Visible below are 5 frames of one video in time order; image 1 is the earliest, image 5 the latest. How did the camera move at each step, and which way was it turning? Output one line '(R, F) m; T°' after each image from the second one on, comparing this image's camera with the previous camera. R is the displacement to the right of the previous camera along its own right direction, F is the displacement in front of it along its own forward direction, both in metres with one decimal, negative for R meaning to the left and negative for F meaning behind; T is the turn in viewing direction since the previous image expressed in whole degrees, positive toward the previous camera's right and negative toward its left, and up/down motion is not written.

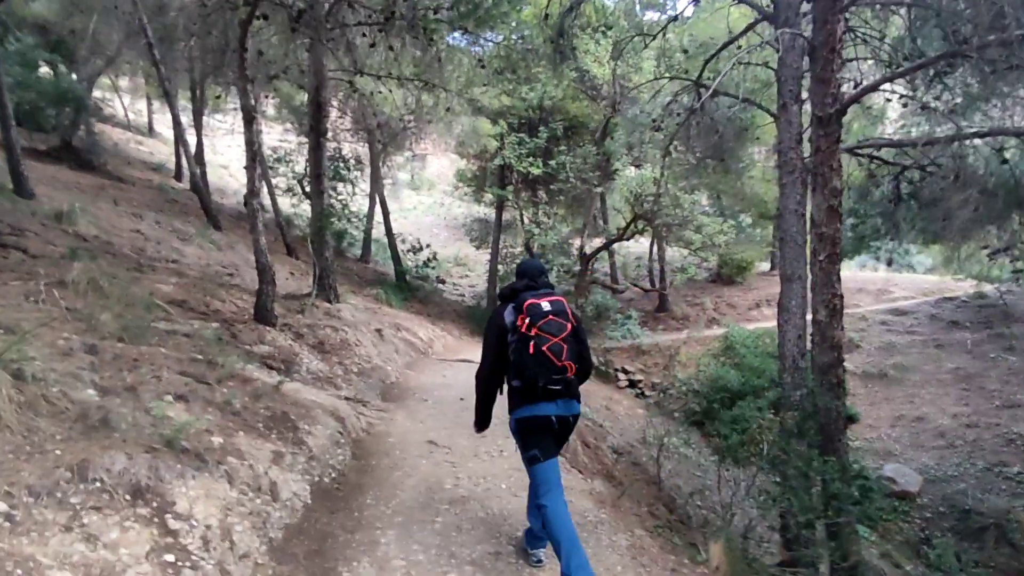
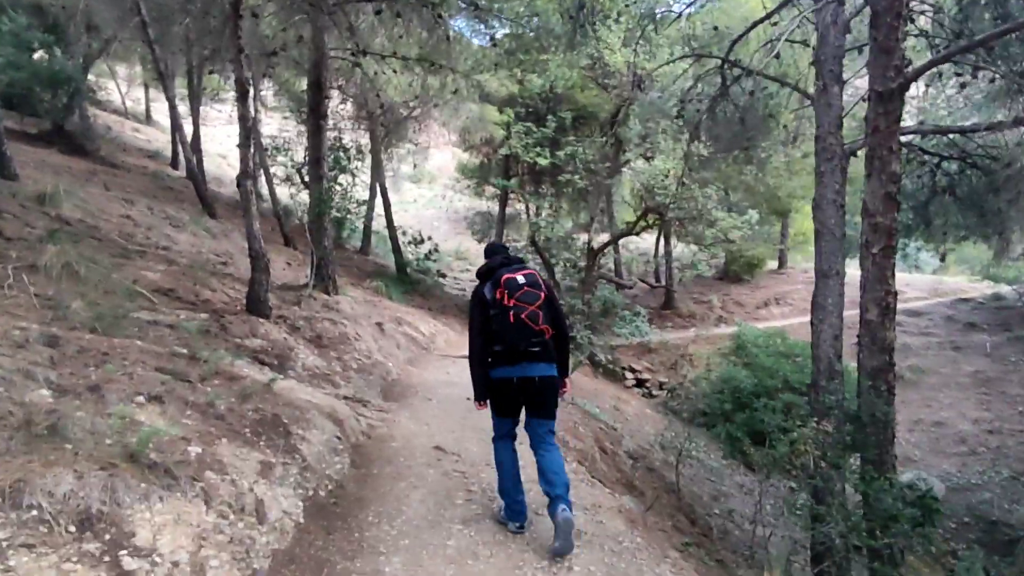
(-0.2, +0.6) m; 0°
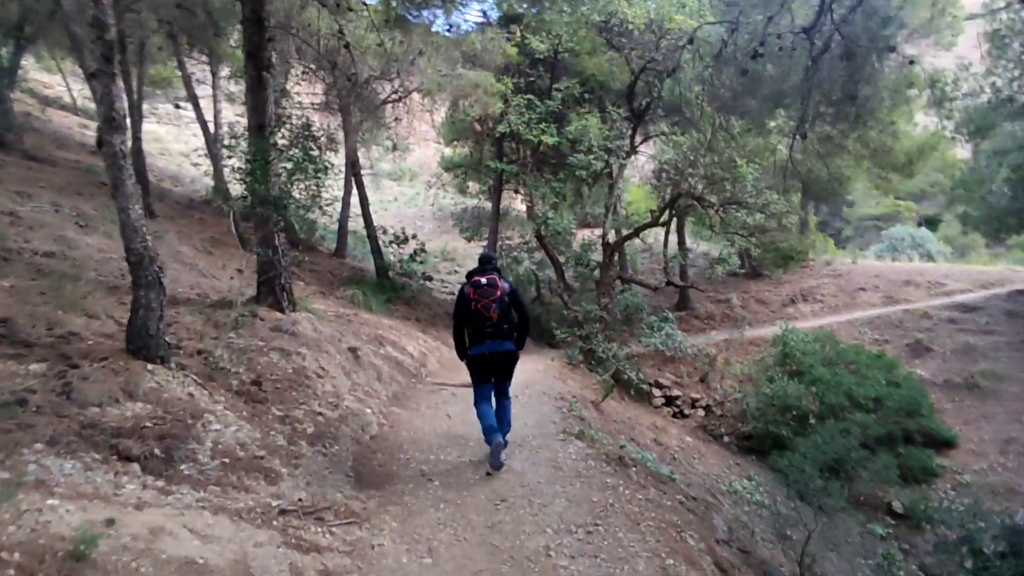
(-0.5, +2.8) m; +2°
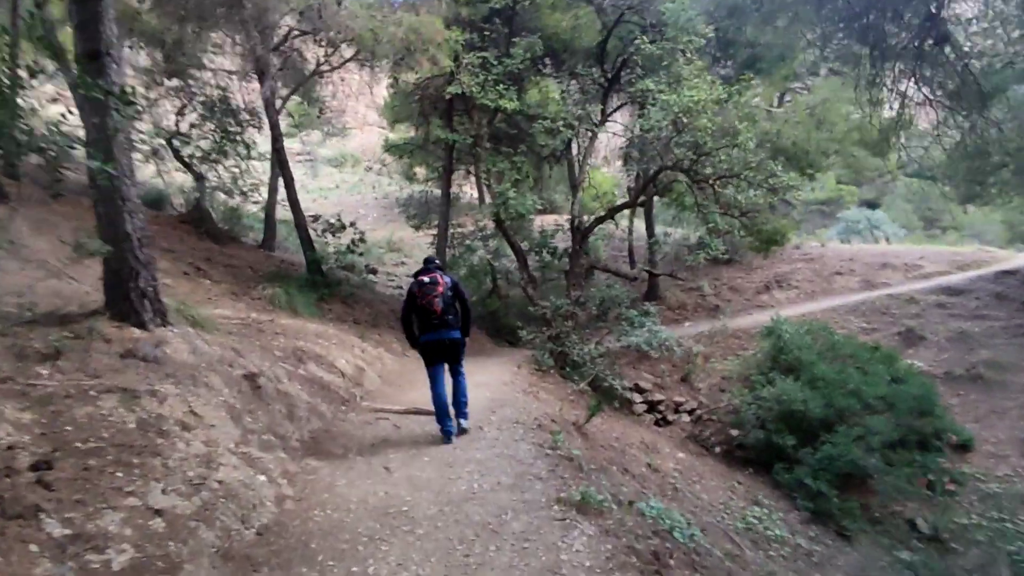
(-0.1, +2.2) m; +5°
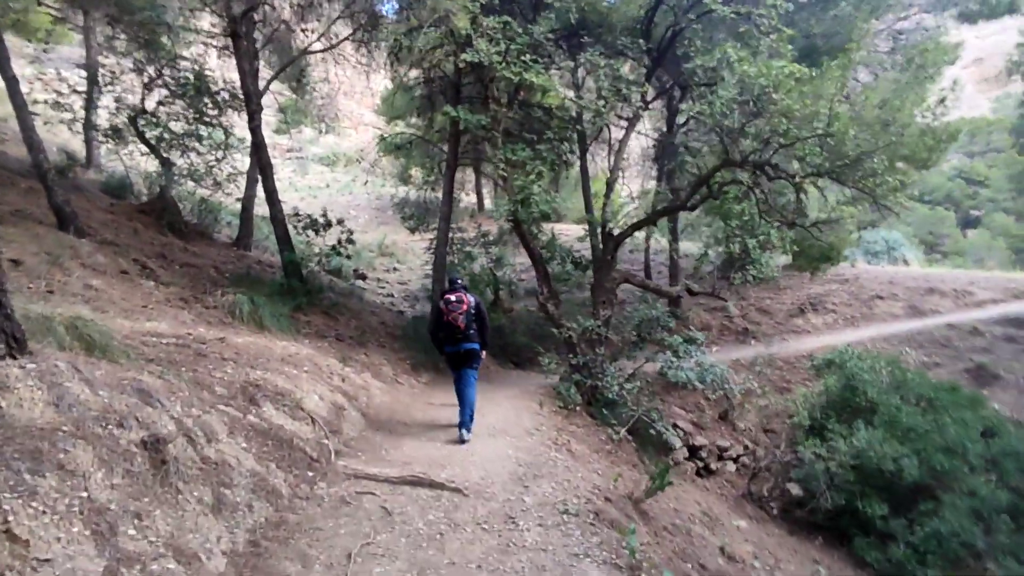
(-0.5, +2.2) m; +1°
